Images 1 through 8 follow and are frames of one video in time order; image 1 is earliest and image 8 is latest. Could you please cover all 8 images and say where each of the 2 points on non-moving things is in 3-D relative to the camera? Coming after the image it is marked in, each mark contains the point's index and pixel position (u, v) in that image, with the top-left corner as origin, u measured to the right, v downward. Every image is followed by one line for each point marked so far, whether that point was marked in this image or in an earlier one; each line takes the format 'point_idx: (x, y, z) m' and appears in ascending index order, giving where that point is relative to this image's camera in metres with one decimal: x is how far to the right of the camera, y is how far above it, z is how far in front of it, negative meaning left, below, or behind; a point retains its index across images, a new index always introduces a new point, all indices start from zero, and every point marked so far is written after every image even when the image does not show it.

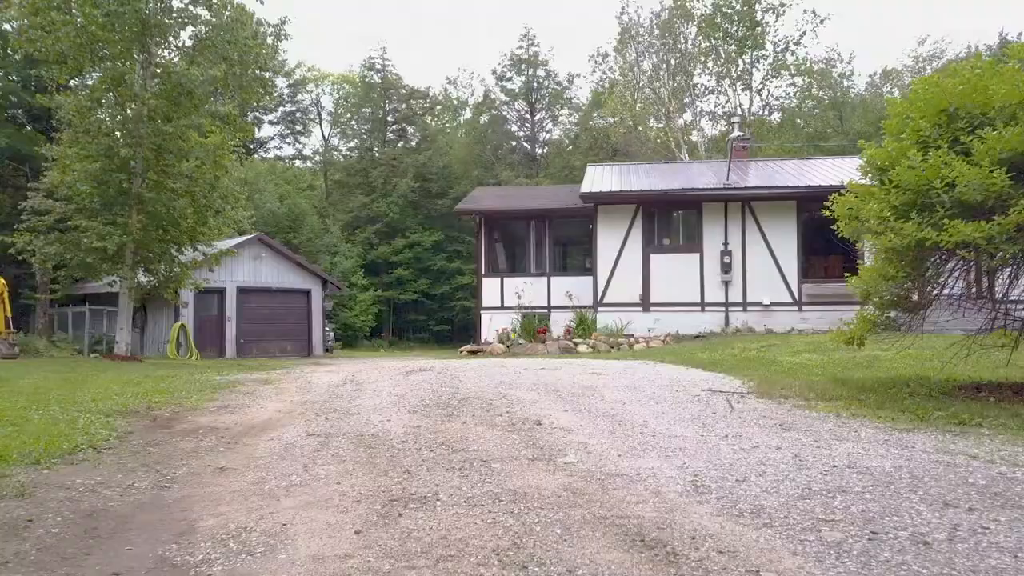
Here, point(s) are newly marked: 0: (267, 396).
0: (-2.9, -1.3, +9.9) m
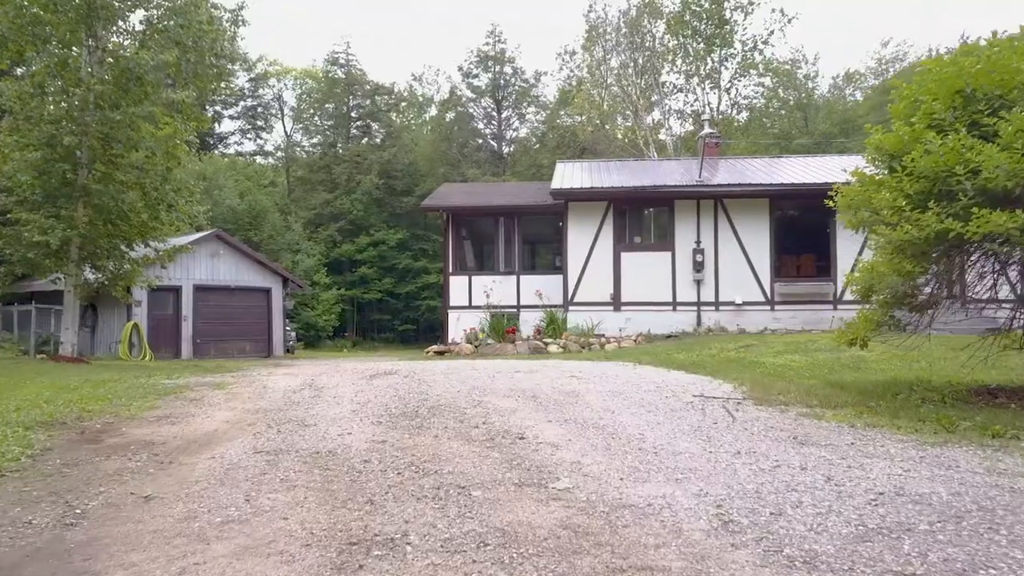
0: (-3.2, -1.2, +9.0) m
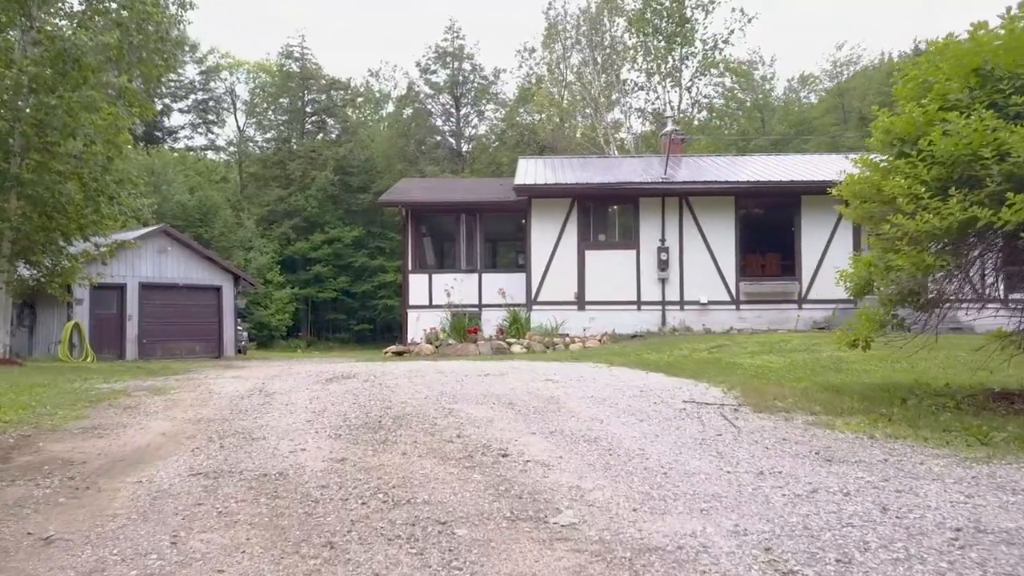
0: (-3.5, -1.2, +8.0) m
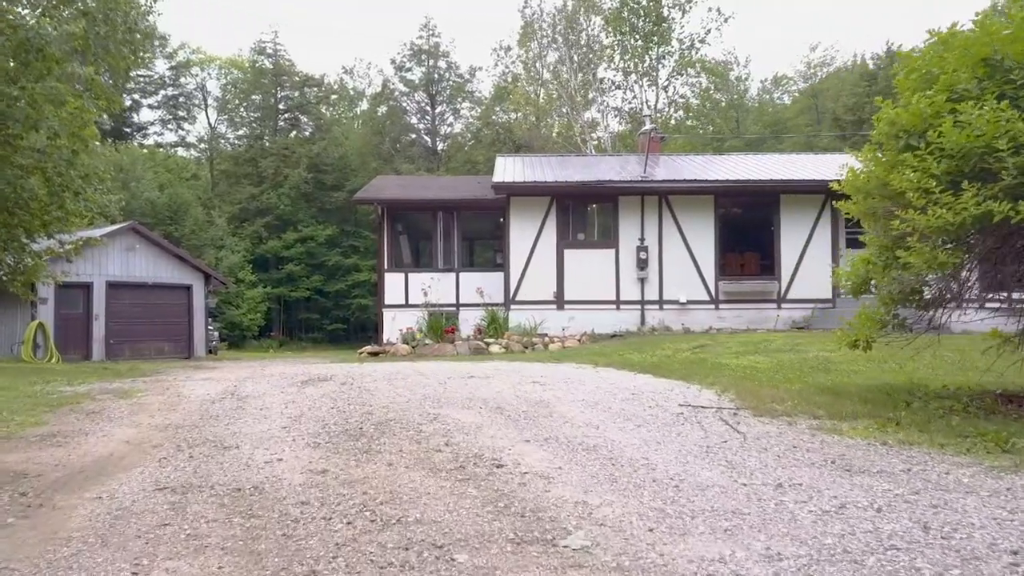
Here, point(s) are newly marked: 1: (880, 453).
0: (-3.6, -1.2, +7.5) m
1: (+2.1, -1.0, +4.8) m
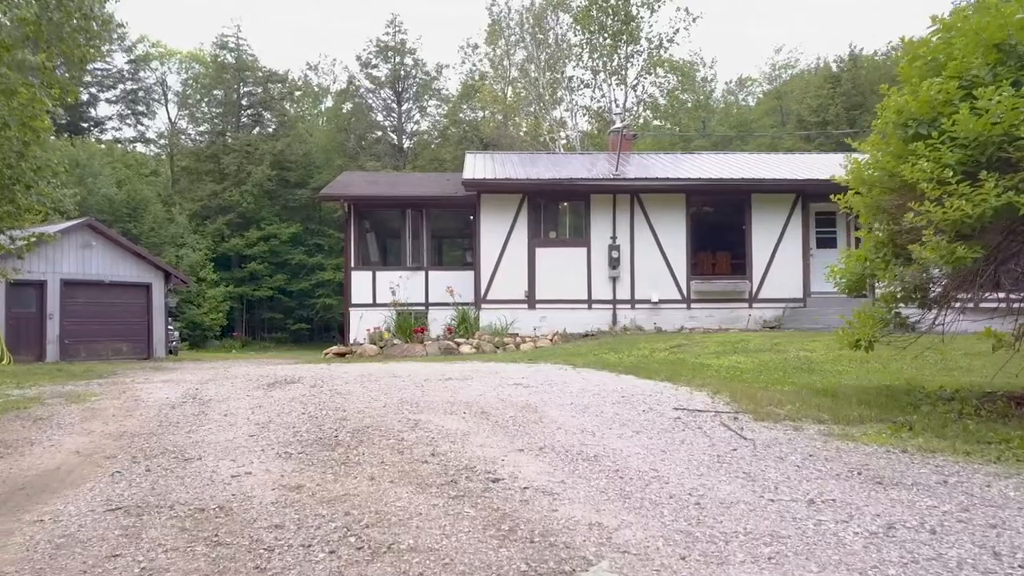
0: (-3.7, -1.1, +6.9) m
1: (+2.1, -0.9, +4.5) m
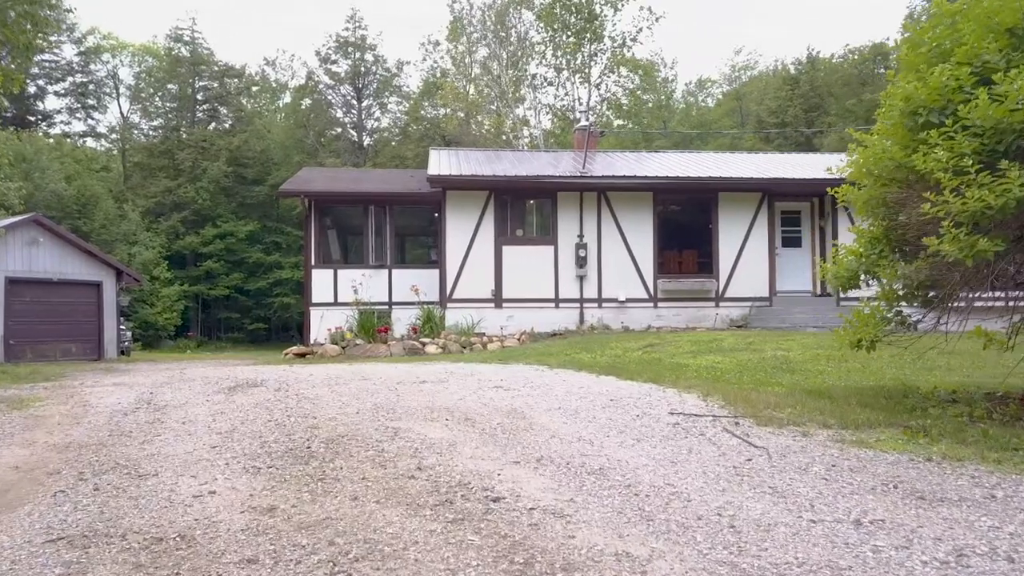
0: (-3.8, -1.1, +6.3) m
1: (+2.1, -0.9, +4.1) m
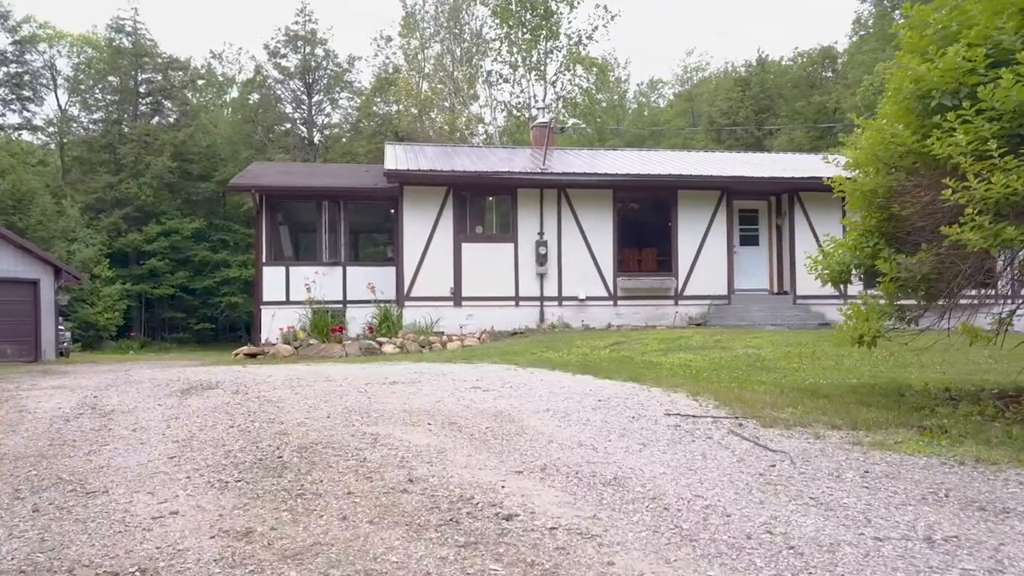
0: (-3.9, -1.1, +5.6) m
1: (+2.1, -0.9, +3.8) m
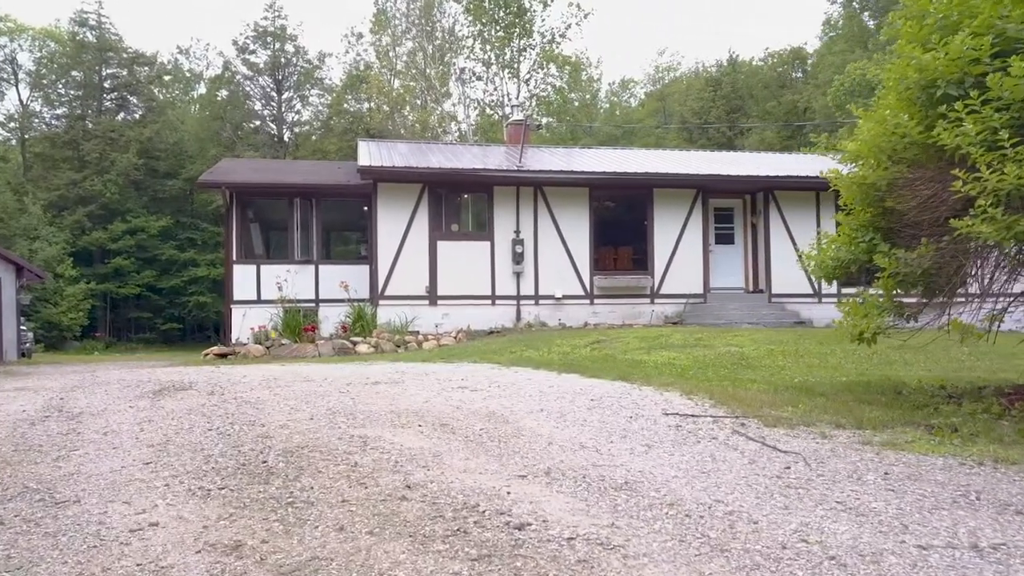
0: (-4.0, -1.0, +5.2) m
1: (+2.1, -0.8, +3.6) m
